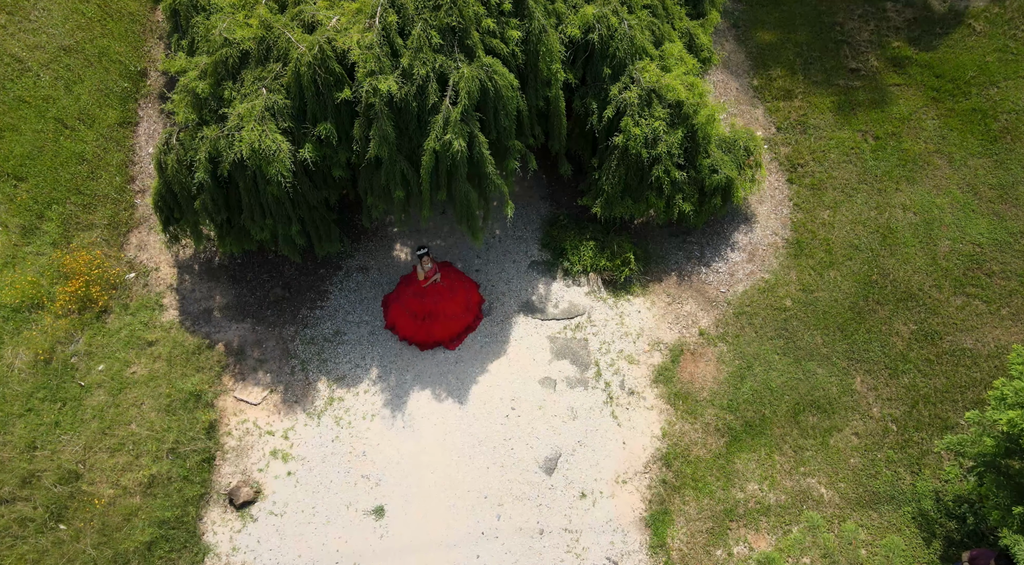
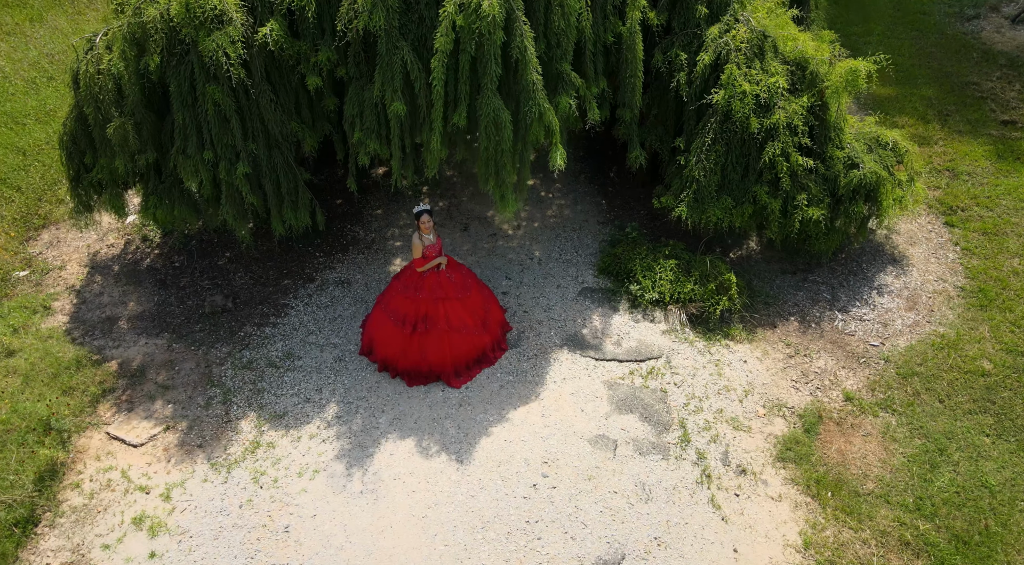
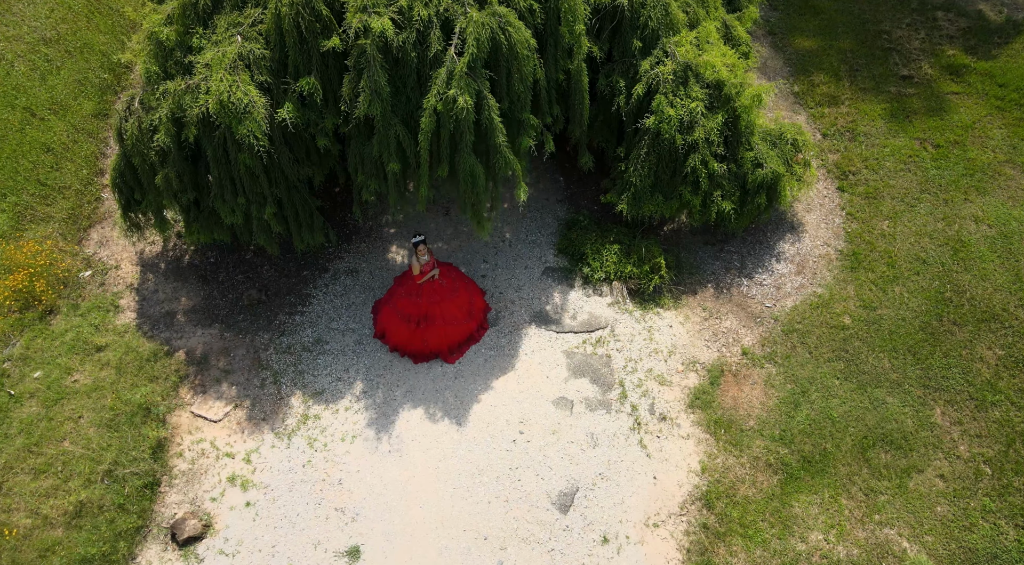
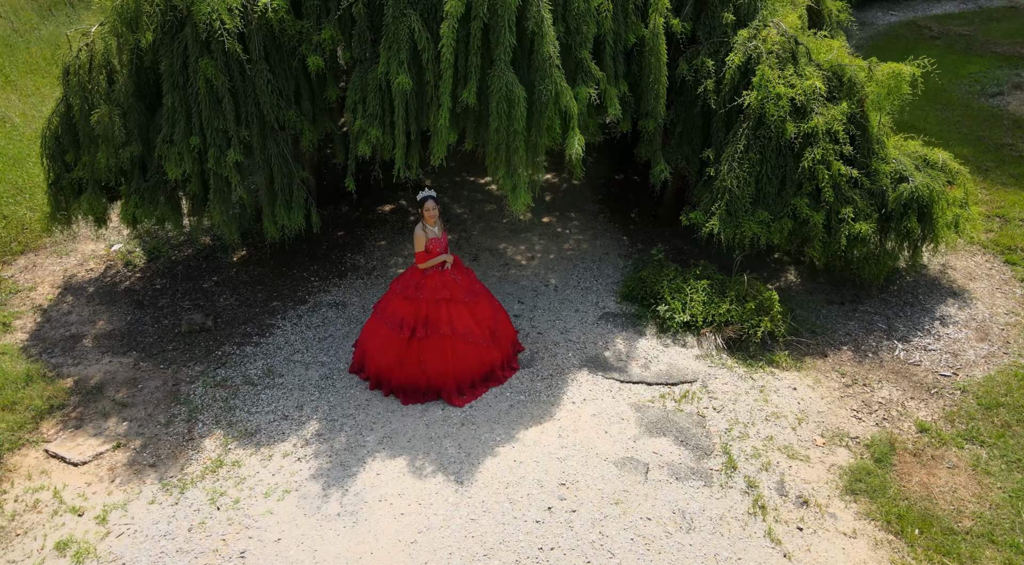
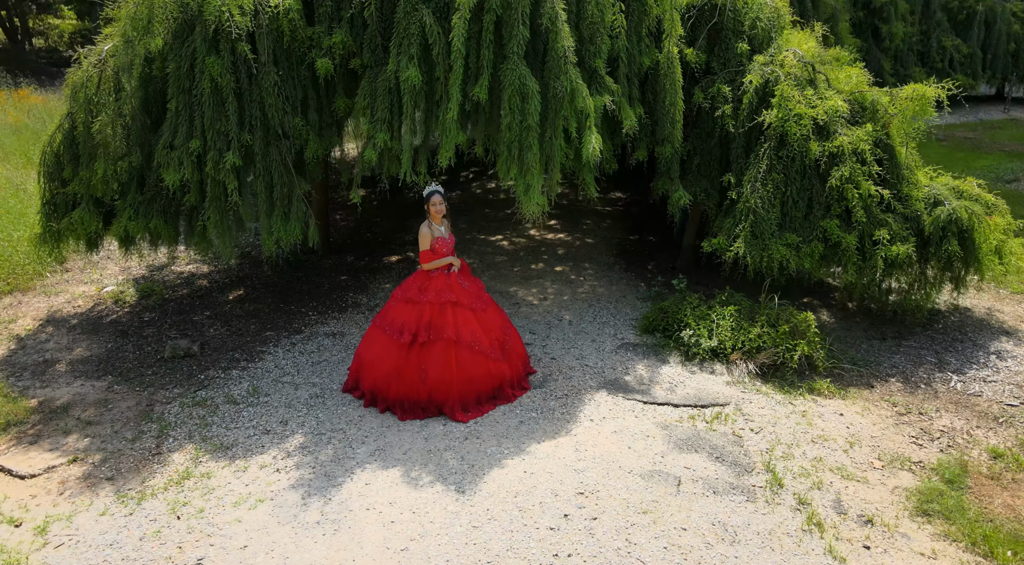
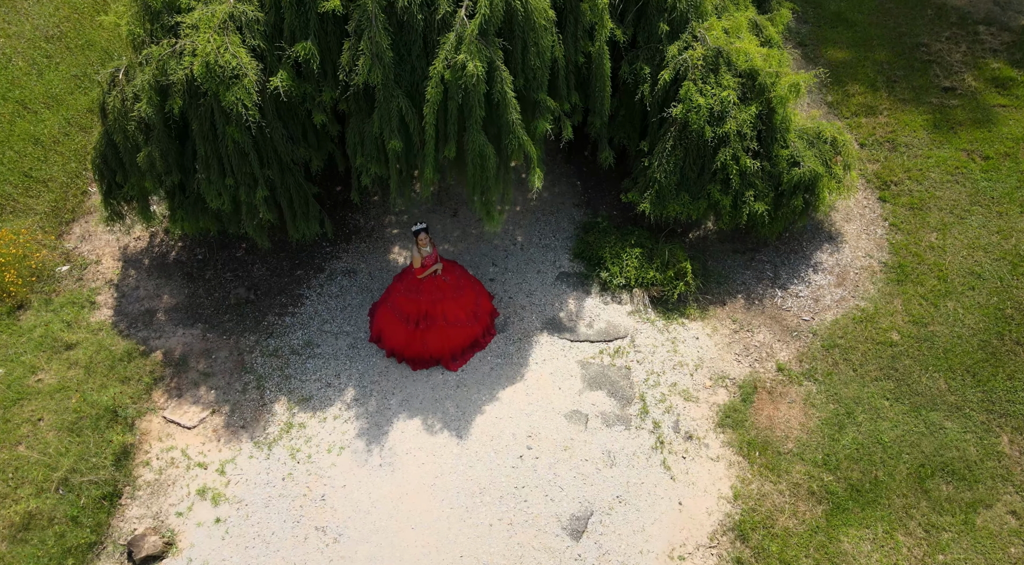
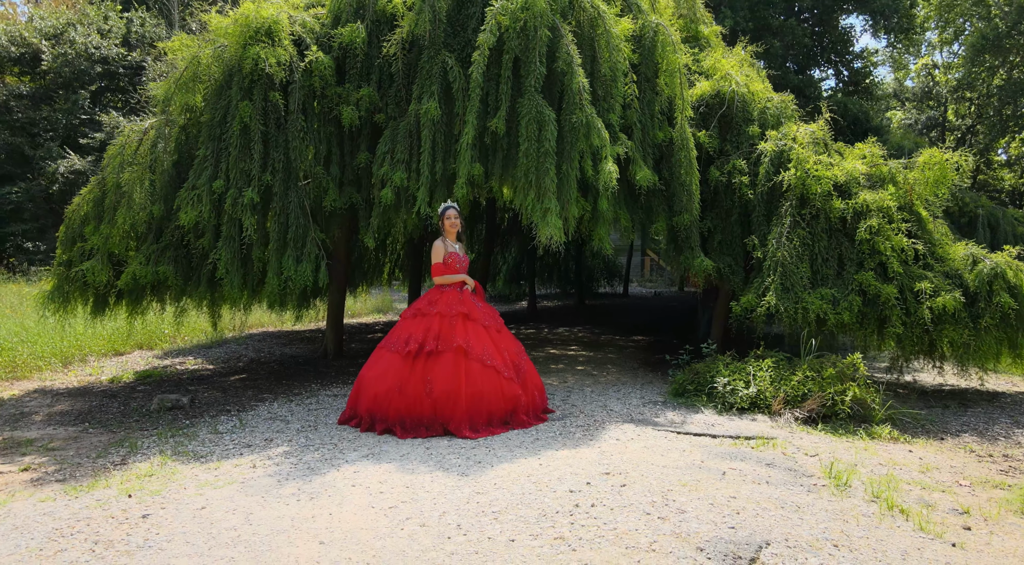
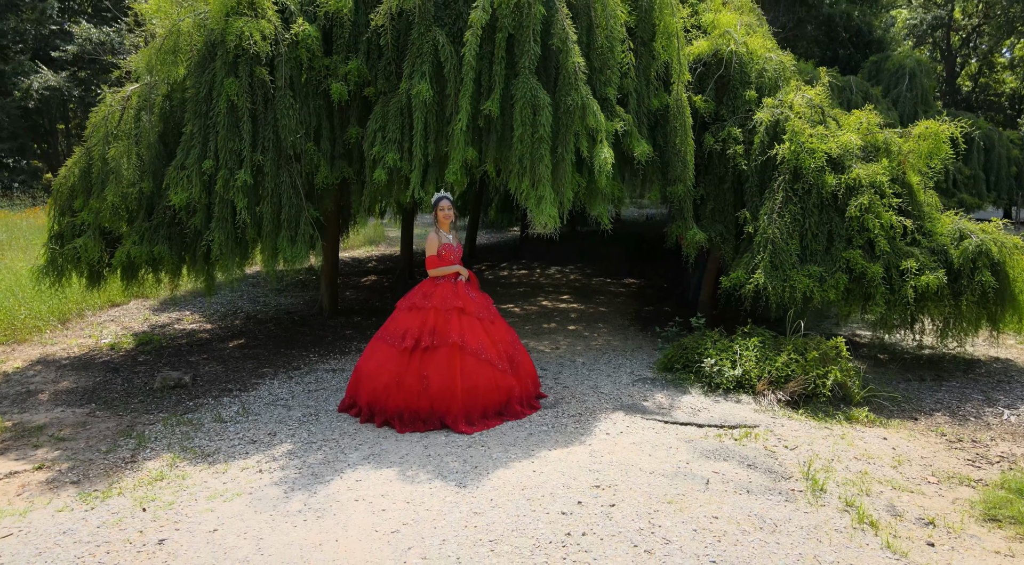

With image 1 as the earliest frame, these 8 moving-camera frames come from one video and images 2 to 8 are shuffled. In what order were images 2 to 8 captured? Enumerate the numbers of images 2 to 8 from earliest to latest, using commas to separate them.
3, 6, 2, 4, 5, 8, 7
